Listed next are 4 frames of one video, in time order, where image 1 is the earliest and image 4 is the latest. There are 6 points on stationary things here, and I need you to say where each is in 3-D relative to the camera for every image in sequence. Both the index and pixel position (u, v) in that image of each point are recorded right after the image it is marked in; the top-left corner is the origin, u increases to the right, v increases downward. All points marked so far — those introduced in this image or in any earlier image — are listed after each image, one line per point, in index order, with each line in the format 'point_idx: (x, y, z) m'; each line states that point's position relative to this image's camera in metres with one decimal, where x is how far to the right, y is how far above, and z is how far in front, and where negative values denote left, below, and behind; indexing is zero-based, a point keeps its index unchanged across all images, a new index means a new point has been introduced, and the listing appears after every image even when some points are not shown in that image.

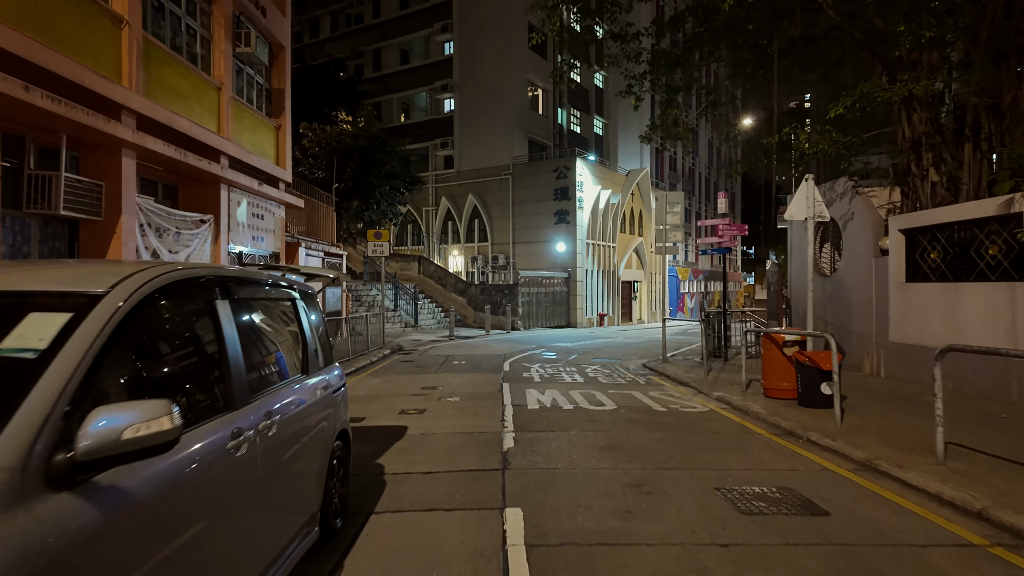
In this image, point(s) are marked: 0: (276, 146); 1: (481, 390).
0: (-6.2, +3.7, +15.5) m
1: (-0.6, -1.9, +11.0) m
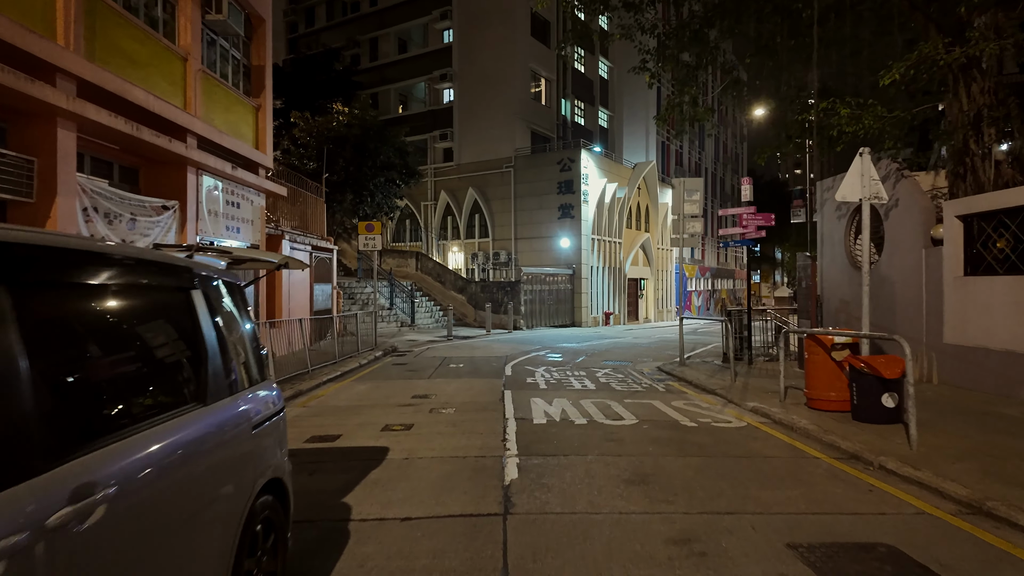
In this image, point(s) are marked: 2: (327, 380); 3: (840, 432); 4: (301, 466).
0: (-6.1, +3.8, +14.1) m
1: (-0.5, -1.8, +9.6) m
2: (-3.7, -1.8, +11.8) m
3: (+3.9, -1.7, +7.0) m
4: (-2.2, -1.9, +6.2) m
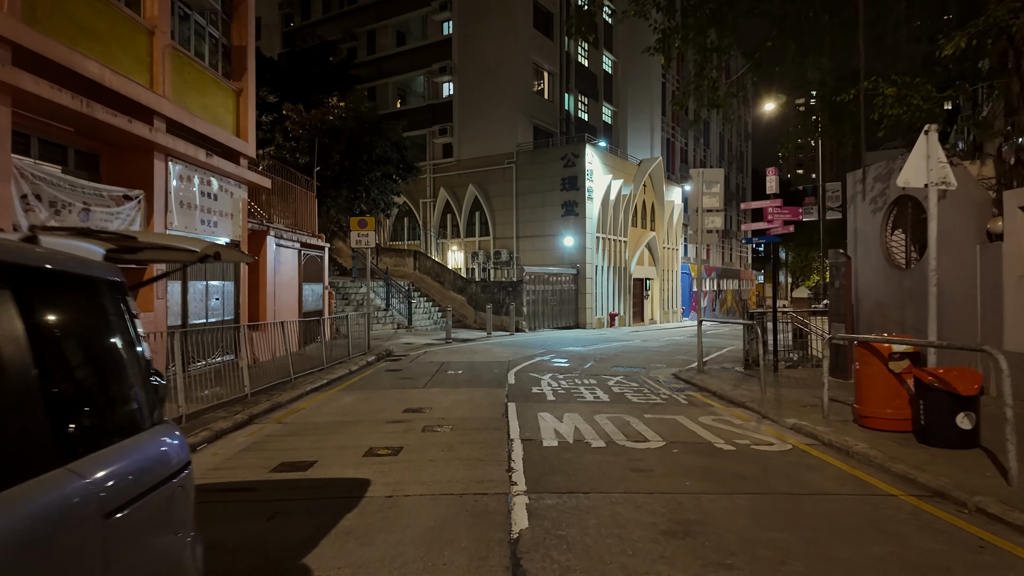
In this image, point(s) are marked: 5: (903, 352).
0: (-6.1, +3.8, +13.0) m
1: (-0.5, -1.8, +8.4) m
2: (-3.6, -1.8, +10.7) m
3: (+4.0, -1.7, +5.9) m
4: (-2.1, -1.9, +5.0) m
5: (+4.7, -0.8, +7.1) m
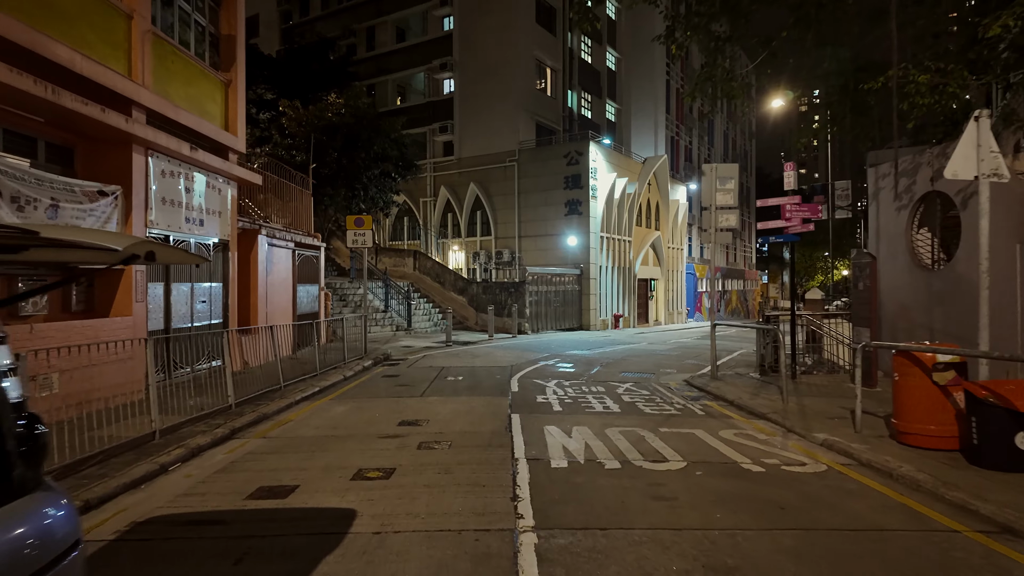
0: (-6.0, +3.8, +12.3) m
1: (-0.4, -1.8, +7.8) m
2: (-3.6, -1.9, +10.0) m
3: (+4.0, -1.8, +5.2) m
4: (-2.1, -1.9, +4.4) m
5: (+4.7, -0.8, +6.4) m
